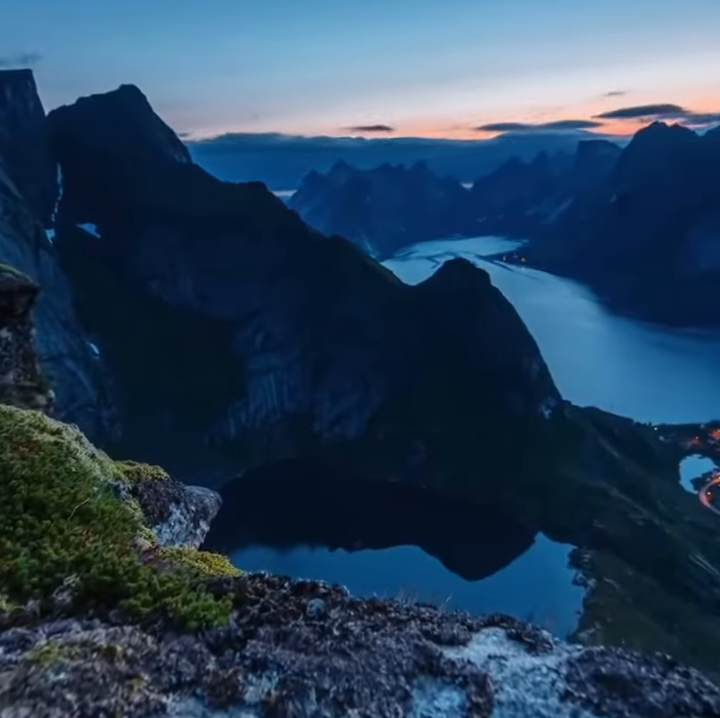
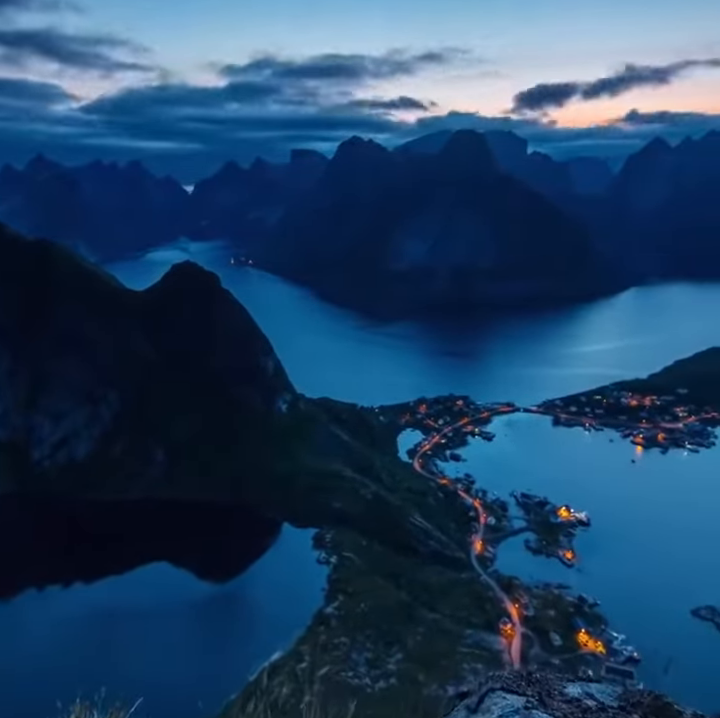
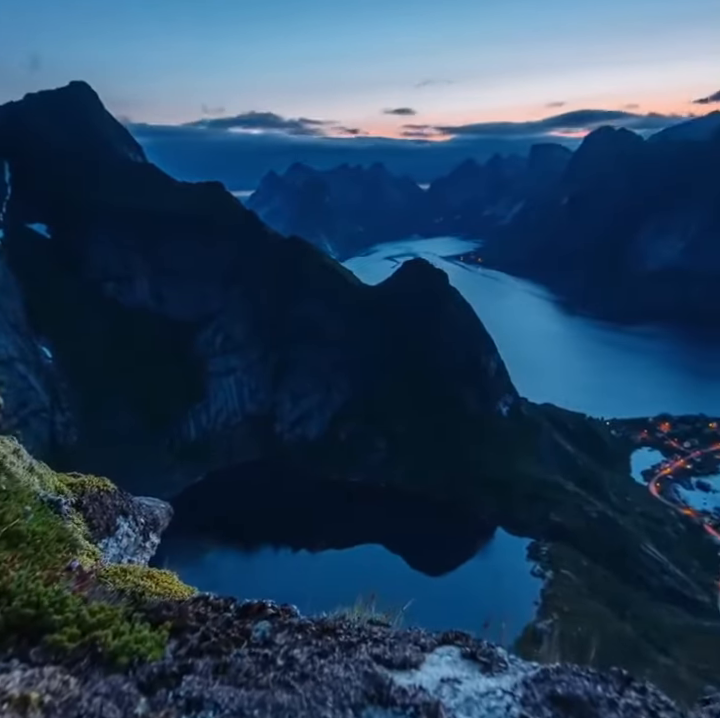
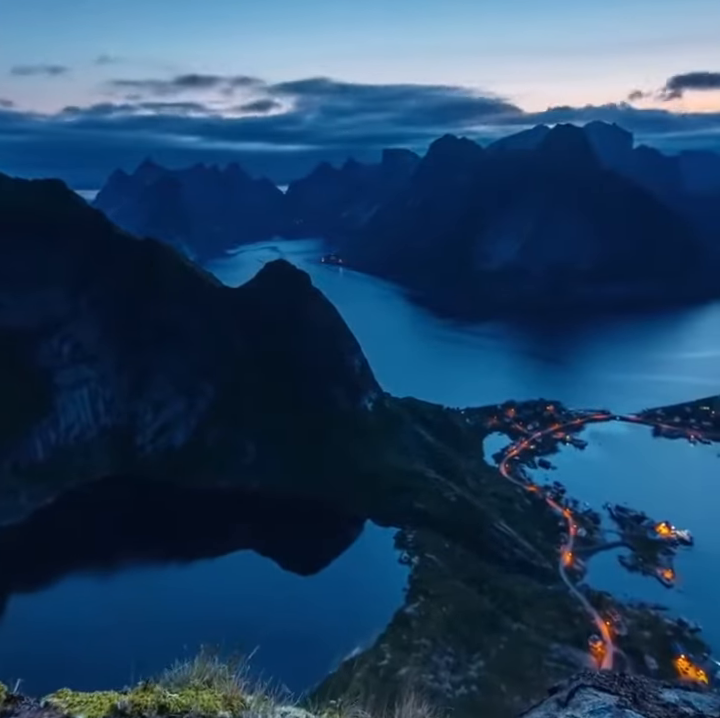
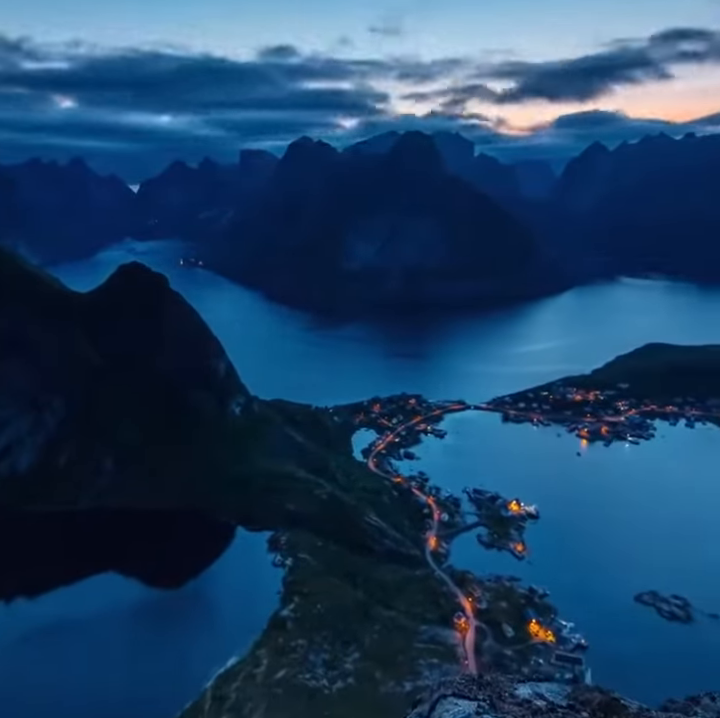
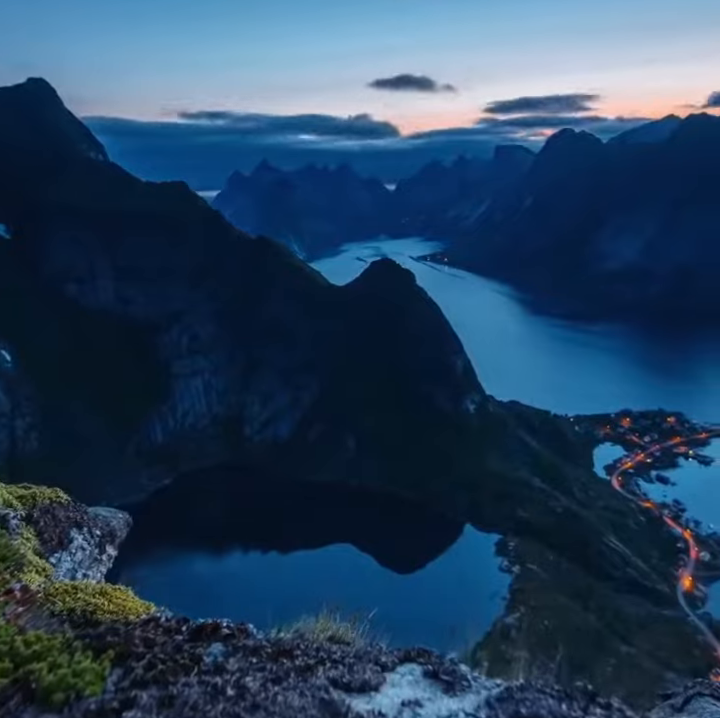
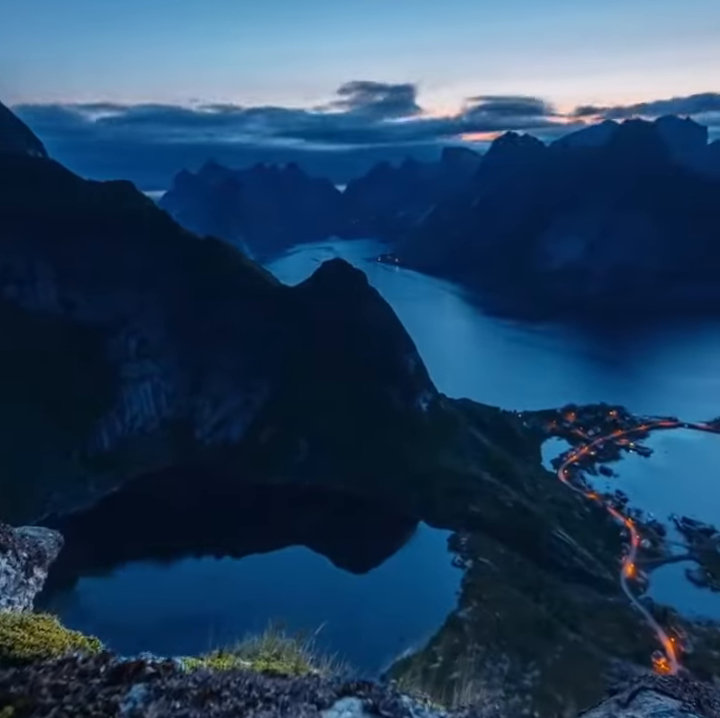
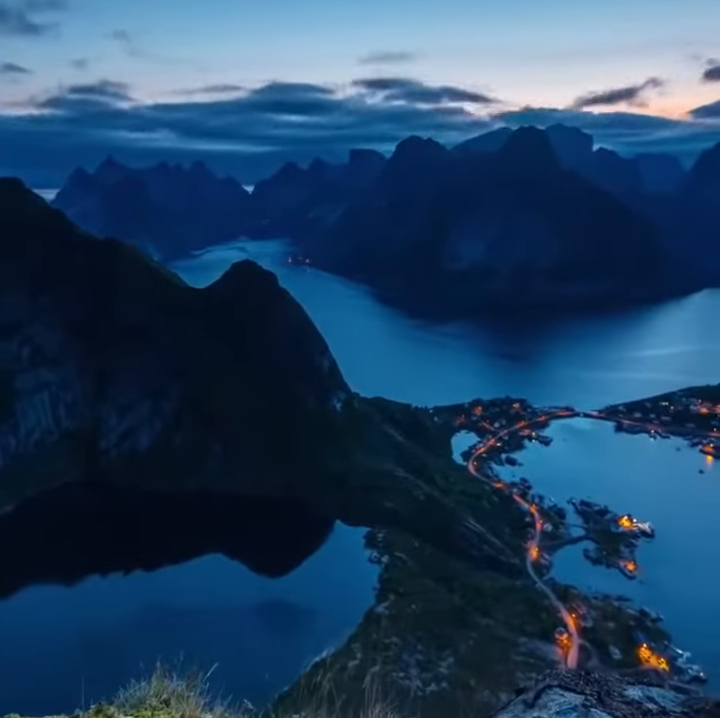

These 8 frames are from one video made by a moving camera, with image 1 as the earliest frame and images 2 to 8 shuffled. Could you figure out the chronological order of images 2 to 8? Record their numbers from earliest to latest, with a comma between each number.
3, 6, 7, 4, 8, 2, 5
